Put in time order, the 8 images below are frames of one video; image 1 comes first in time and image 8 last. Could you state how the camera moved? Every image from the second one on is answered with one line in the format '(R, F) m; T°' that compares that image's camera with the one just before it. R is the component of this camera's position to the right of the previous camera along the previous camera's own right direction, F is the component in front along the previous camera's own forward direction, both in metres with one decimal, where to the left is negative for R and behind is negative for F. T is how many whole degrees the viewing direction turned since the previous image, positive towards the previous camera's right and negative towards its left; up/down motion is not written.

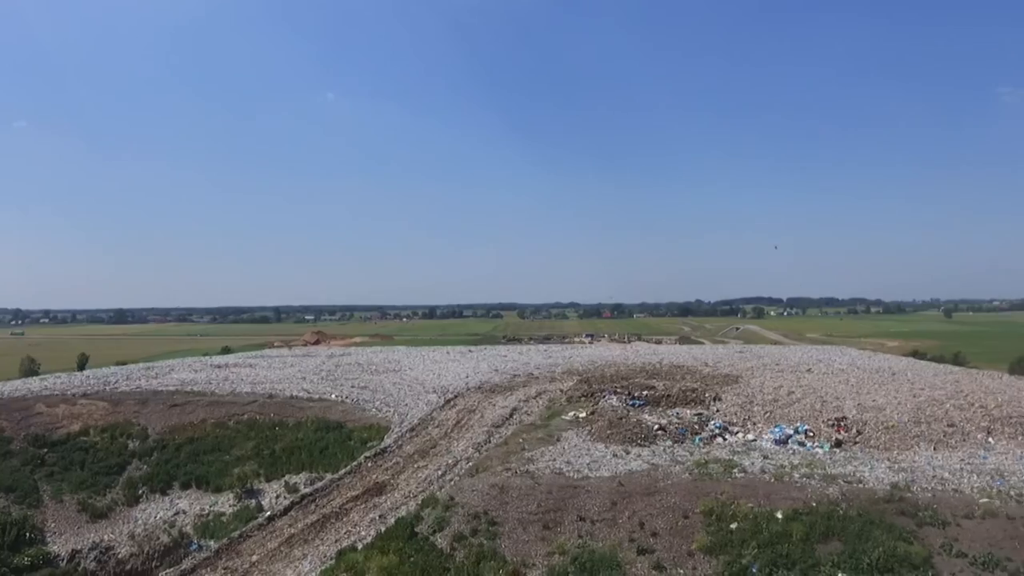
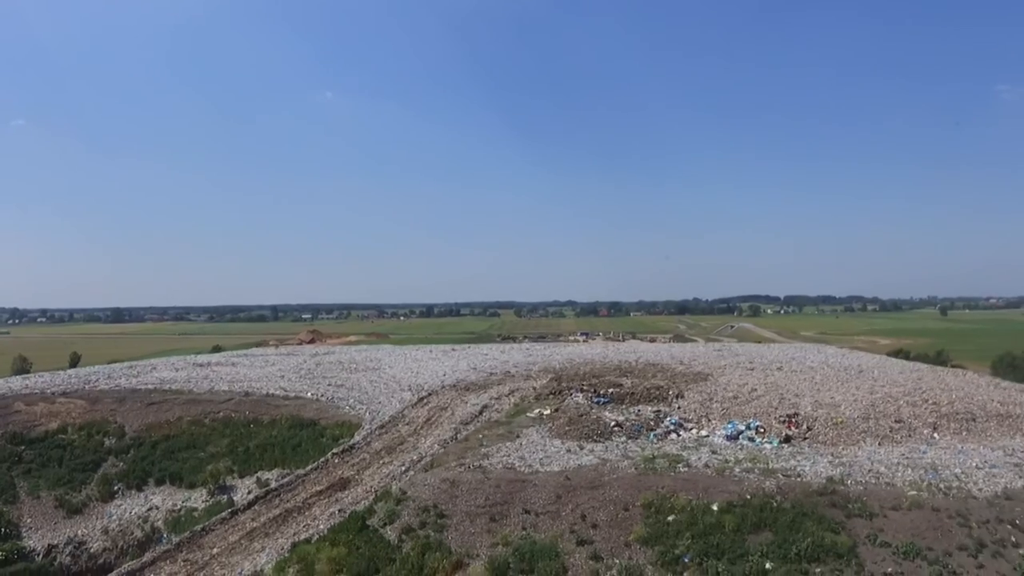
(+1.0, -0.5) m; 0°
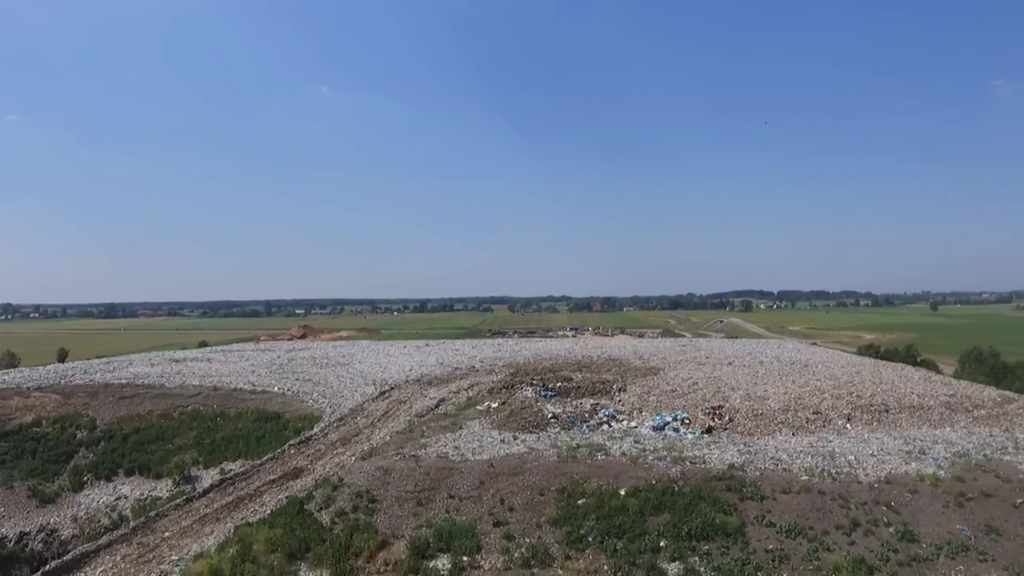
(+1.5, -1.1) m; 0°
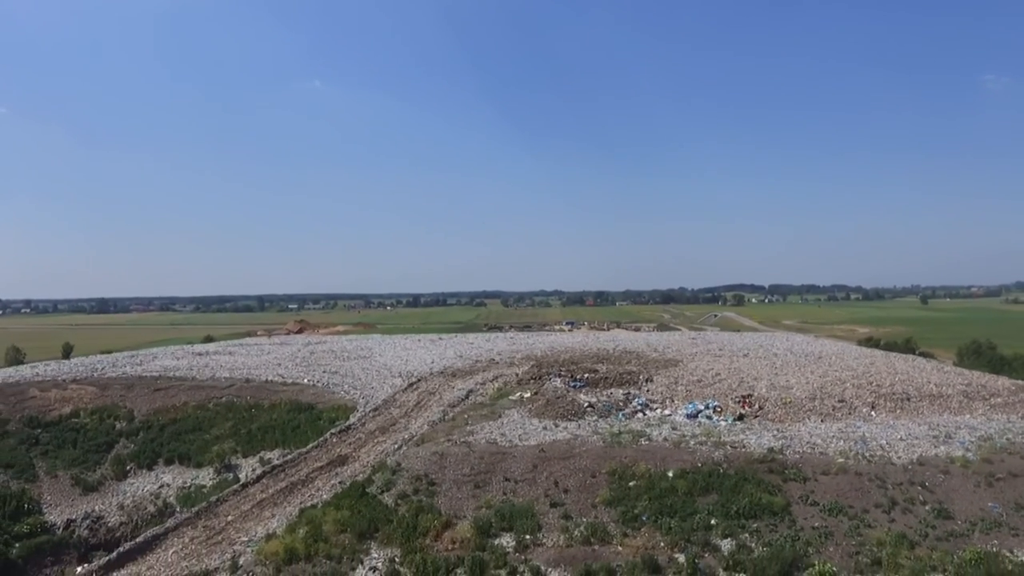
(-1.3, -0.7) m; +1°
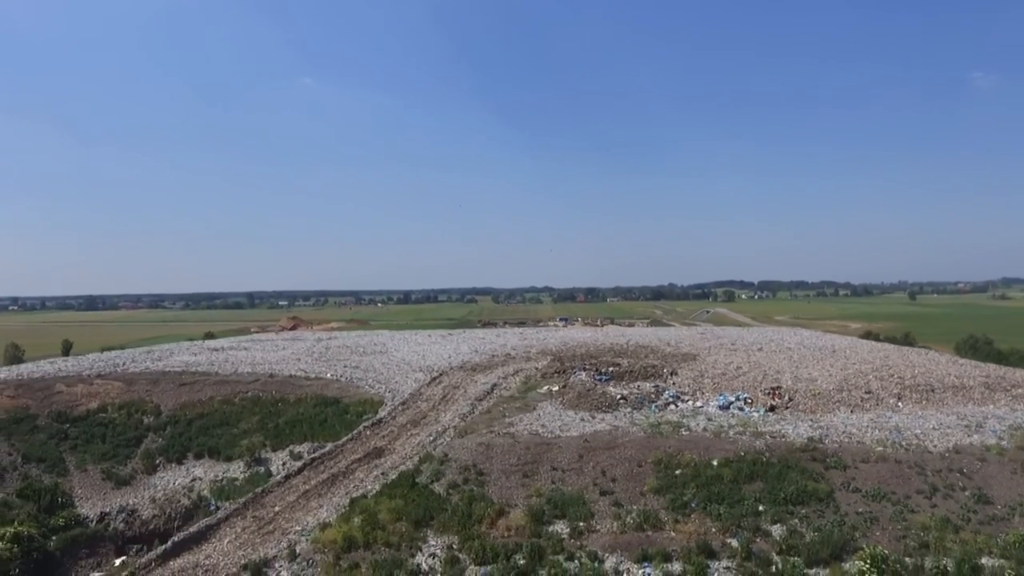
(-1.3, -0.3) m; +1°
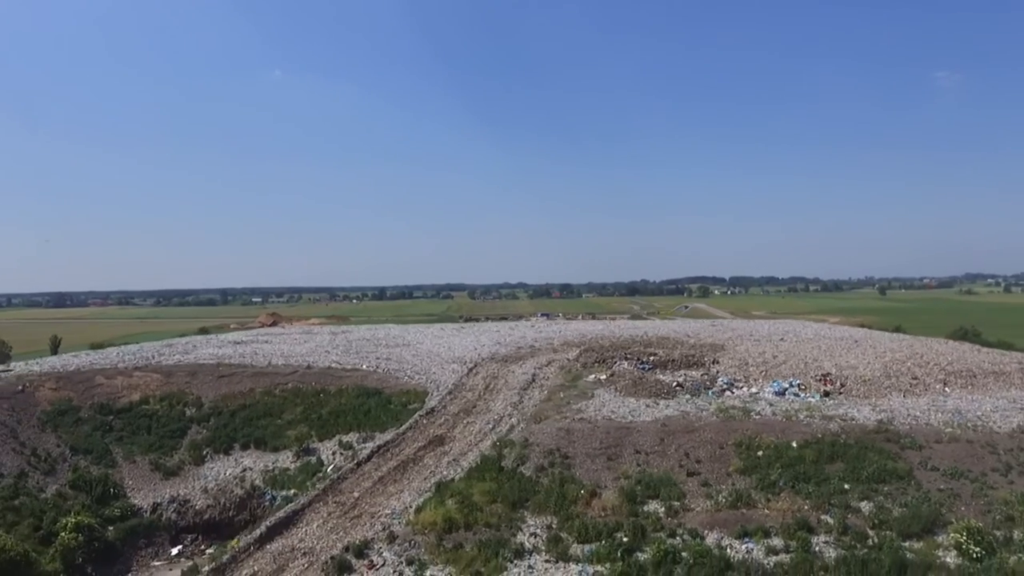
(-2.5, -0.2) m; +2°
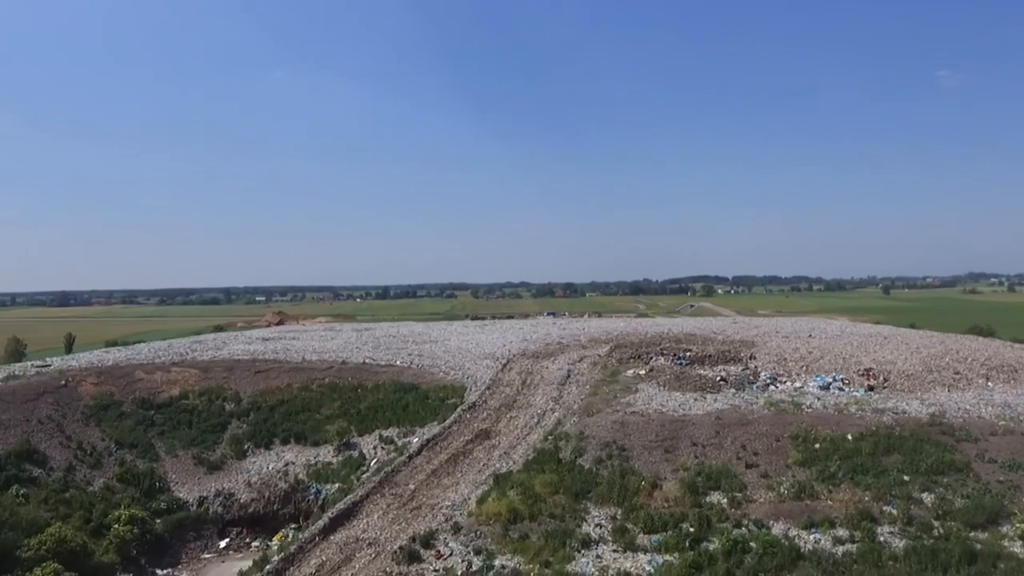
(-1.3, -0.1) m; 0°
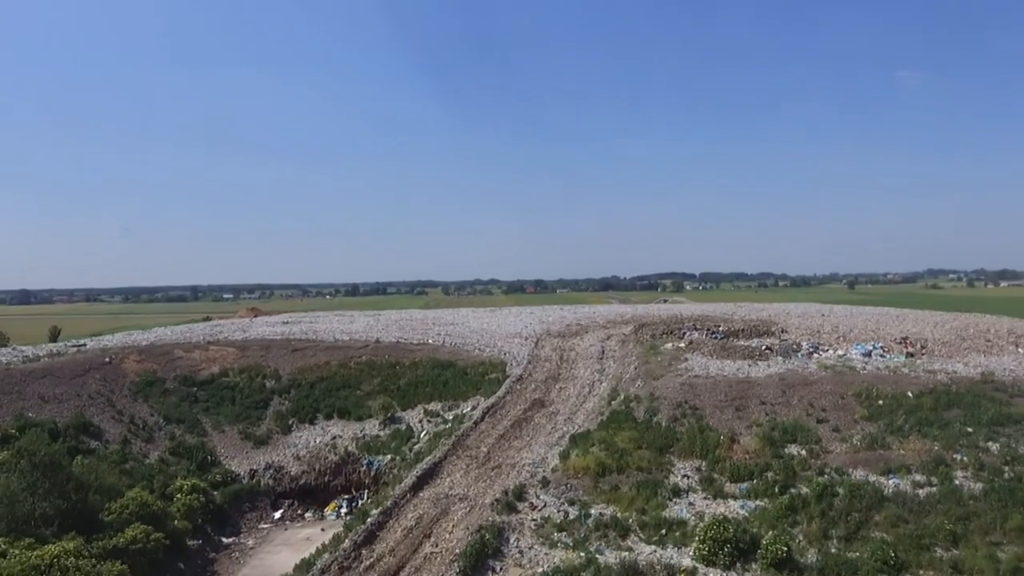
(-2.5, -0.3) m; +3°
